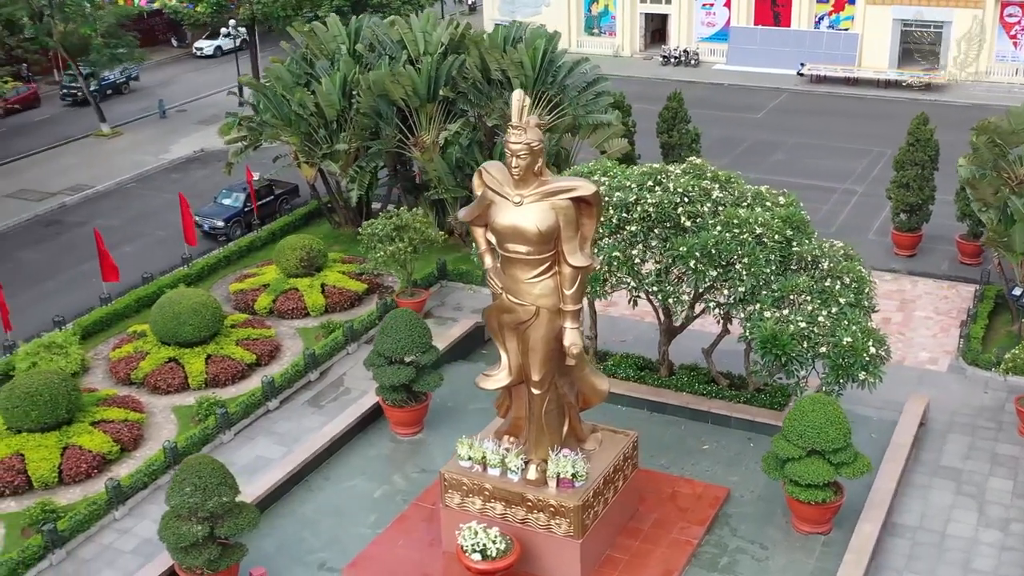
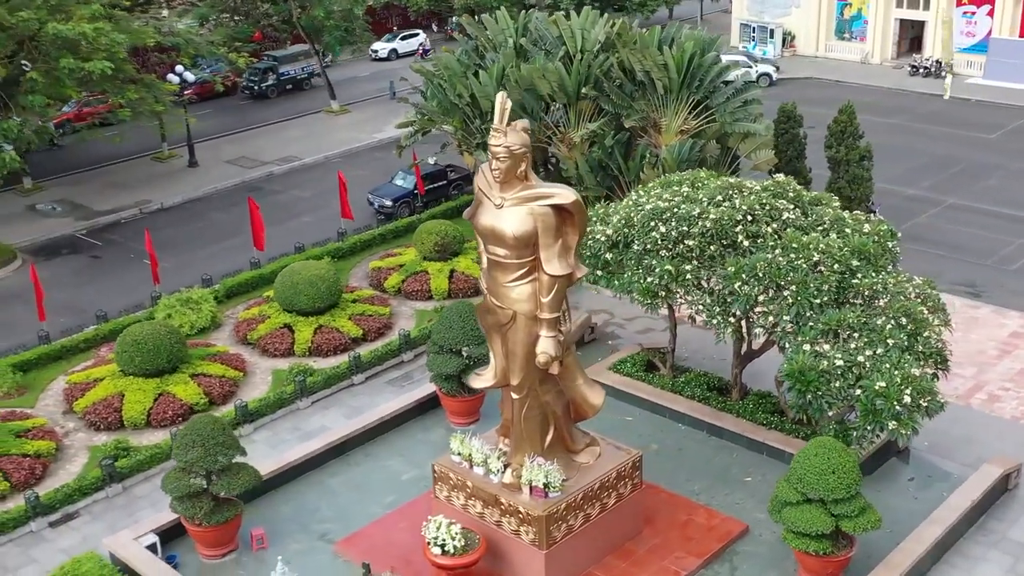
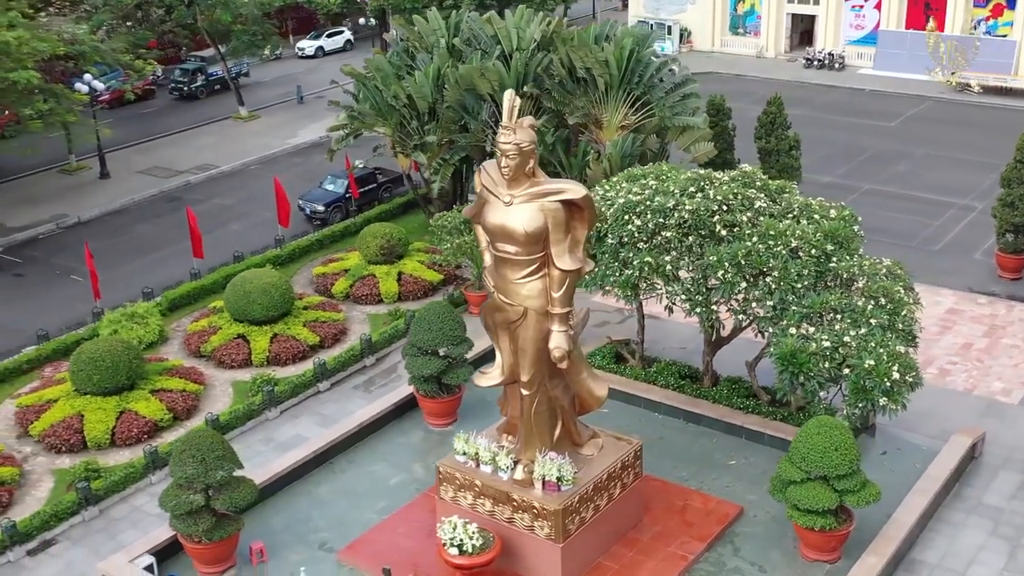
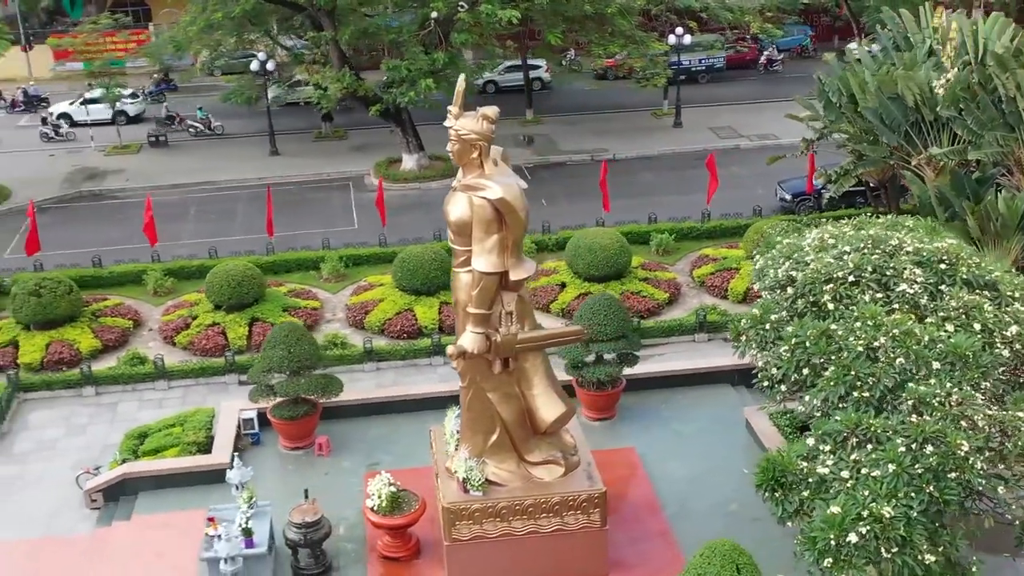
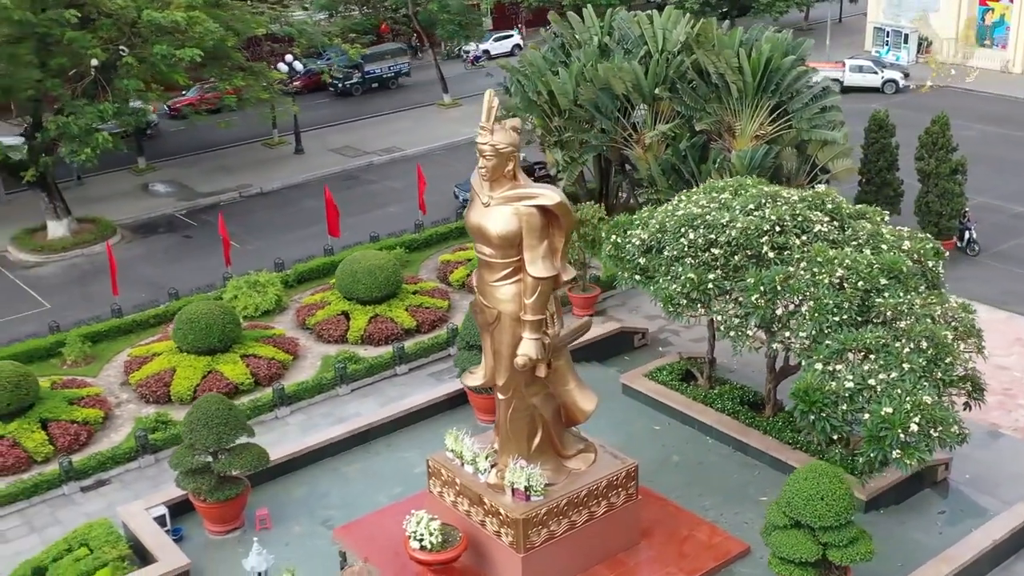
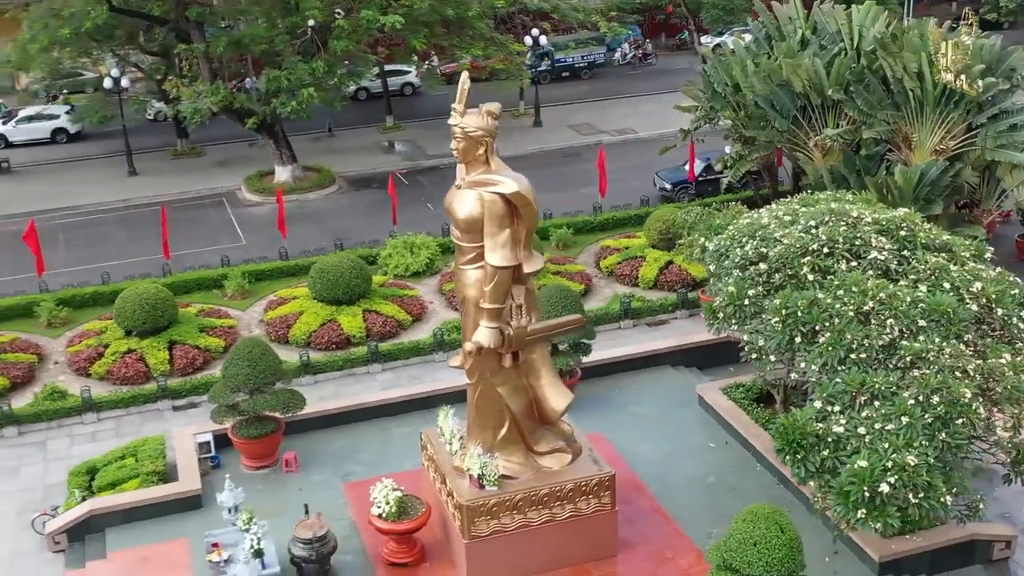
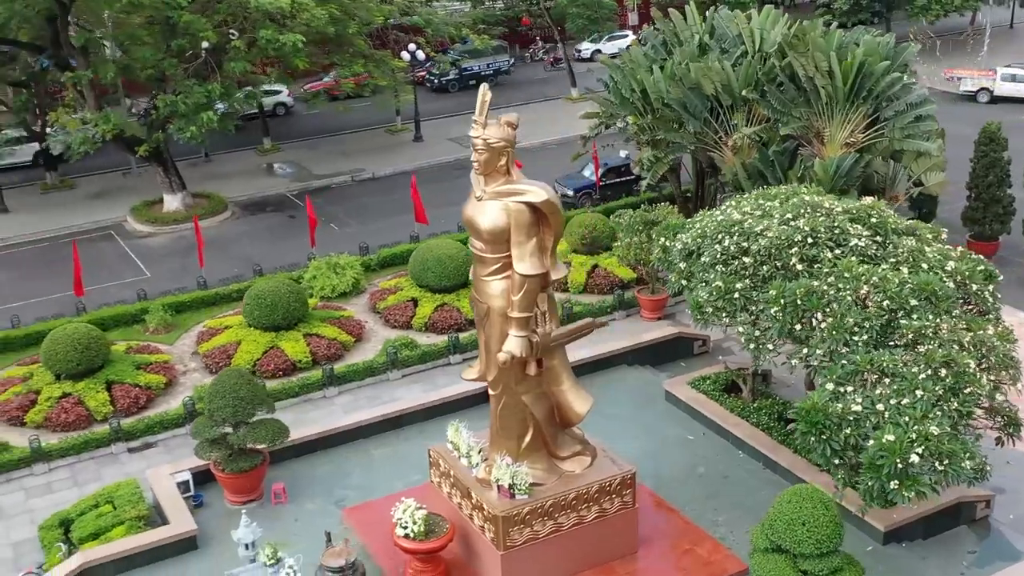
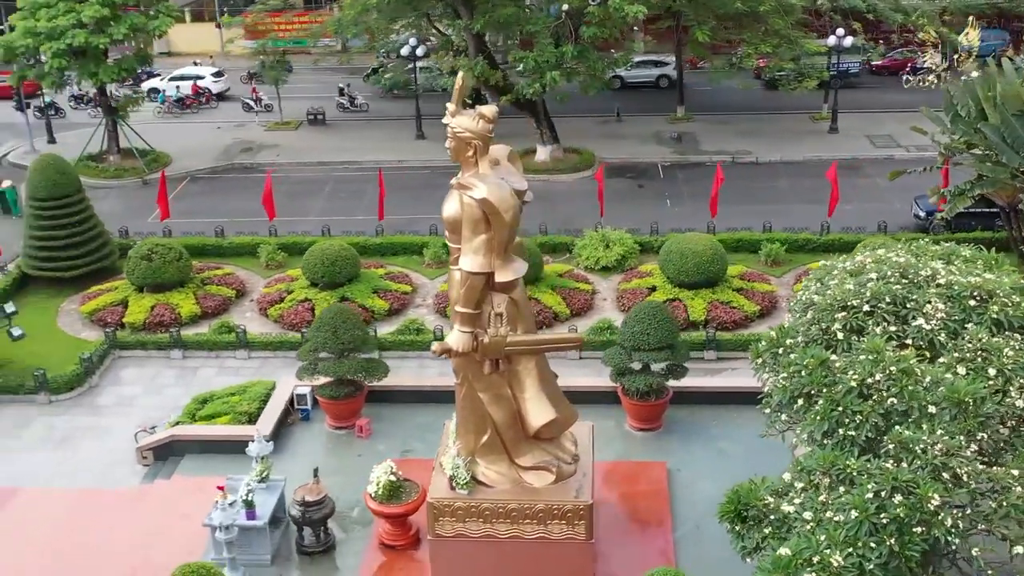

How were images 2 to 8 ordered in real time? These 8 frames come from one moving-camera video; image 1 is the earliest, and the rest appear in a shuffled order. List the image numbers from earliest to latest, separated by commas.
3, 2, 5, 7, 6, 4, 8
